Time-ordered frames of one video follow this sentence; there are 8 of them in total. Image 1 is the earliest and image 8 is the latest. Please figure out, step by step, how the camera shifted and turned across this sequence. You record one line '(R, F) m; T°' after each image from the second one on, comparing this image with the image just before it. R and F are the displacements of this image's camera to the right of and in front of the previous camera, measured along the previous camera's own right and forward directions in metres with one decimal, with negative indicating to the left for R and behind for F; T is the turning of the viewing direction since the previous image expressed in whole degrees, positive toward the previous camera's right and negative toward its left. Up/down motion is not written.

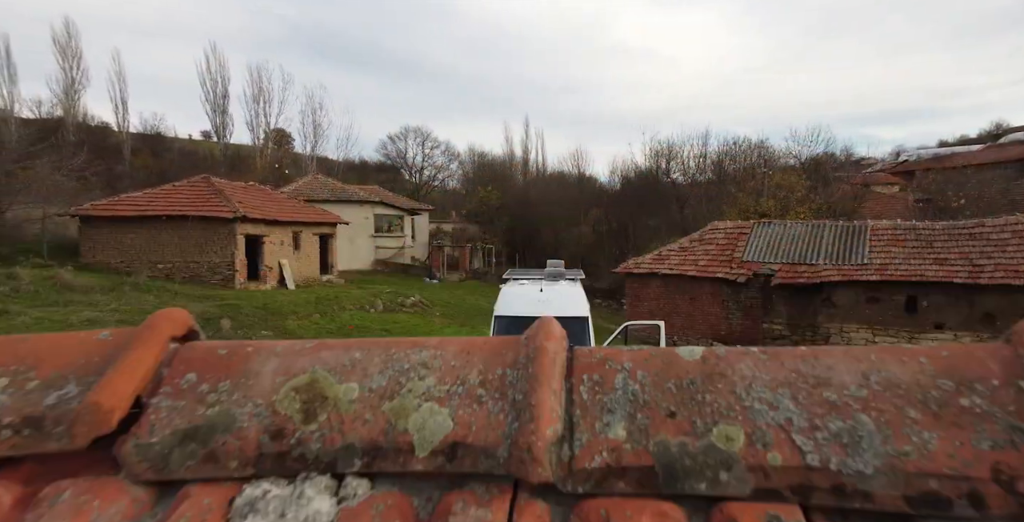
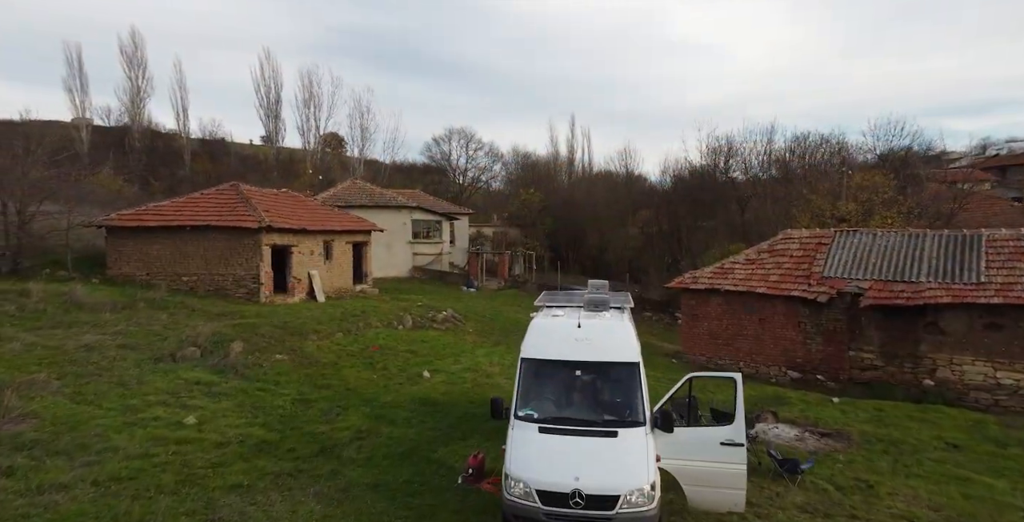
(+0.2, +1.7) m; -5°
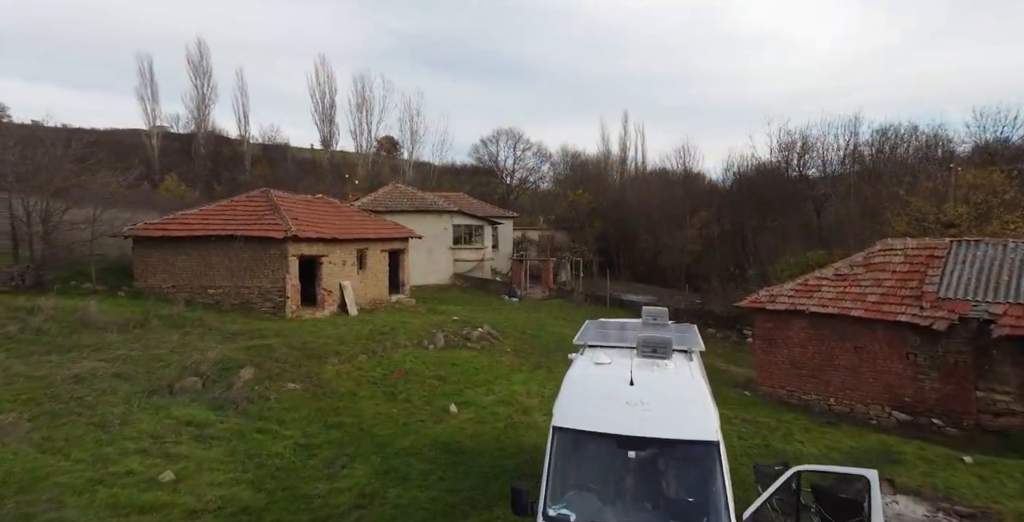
(+0.2, +1.8) m; -5°
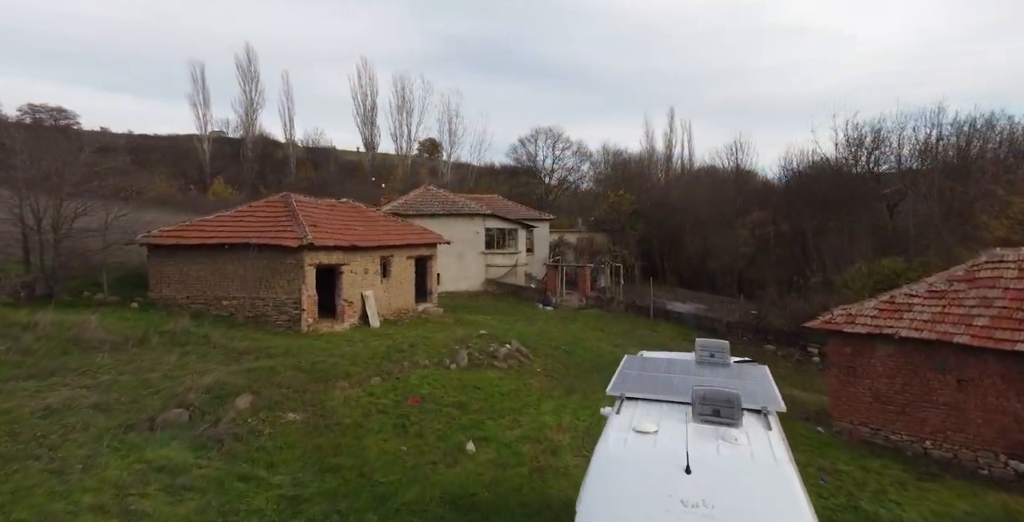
(+0.2, +1.6) m; -4°
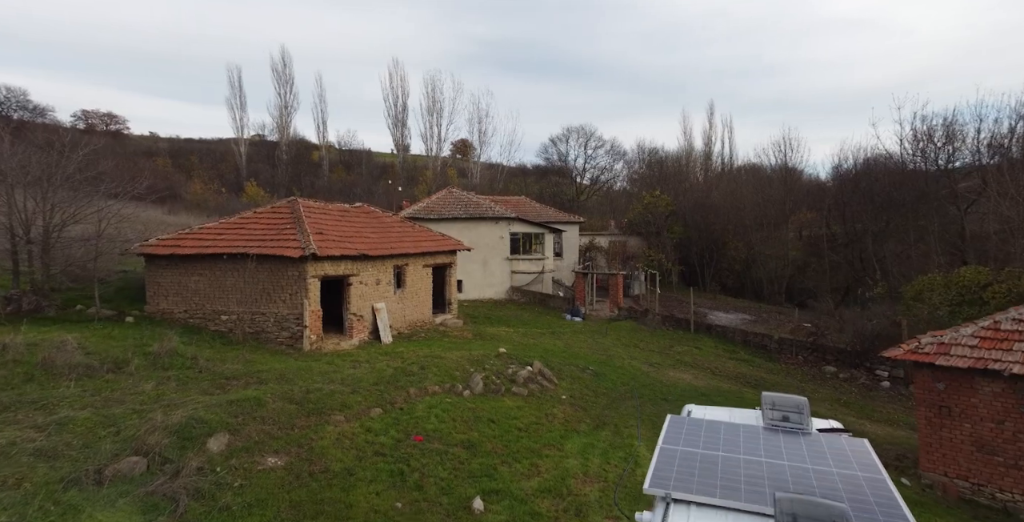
(+0.2, +1.7) m; -3°
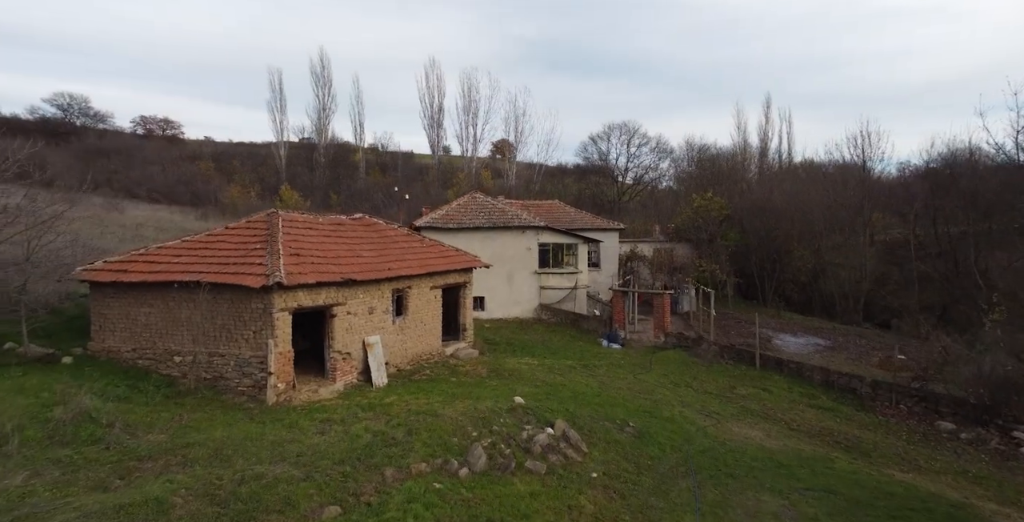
(+0.5, +3.2) m; -4°
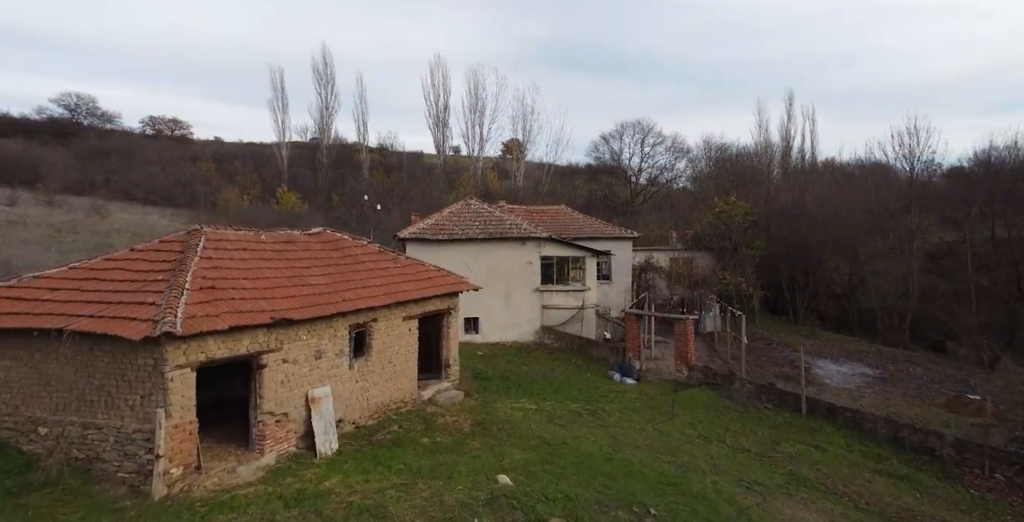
(+0.5, +3.1) m; -1°
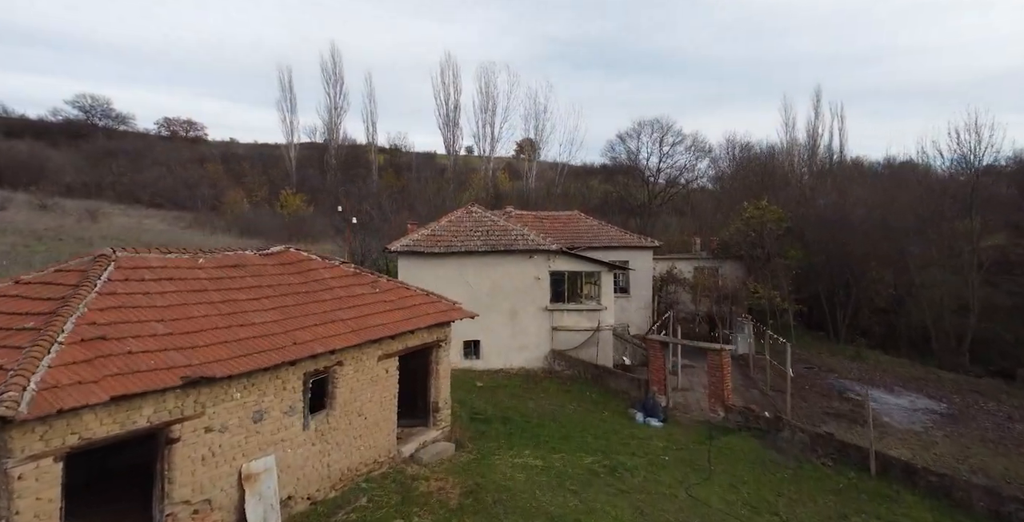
(+0.3, +2.6) m; -1°
